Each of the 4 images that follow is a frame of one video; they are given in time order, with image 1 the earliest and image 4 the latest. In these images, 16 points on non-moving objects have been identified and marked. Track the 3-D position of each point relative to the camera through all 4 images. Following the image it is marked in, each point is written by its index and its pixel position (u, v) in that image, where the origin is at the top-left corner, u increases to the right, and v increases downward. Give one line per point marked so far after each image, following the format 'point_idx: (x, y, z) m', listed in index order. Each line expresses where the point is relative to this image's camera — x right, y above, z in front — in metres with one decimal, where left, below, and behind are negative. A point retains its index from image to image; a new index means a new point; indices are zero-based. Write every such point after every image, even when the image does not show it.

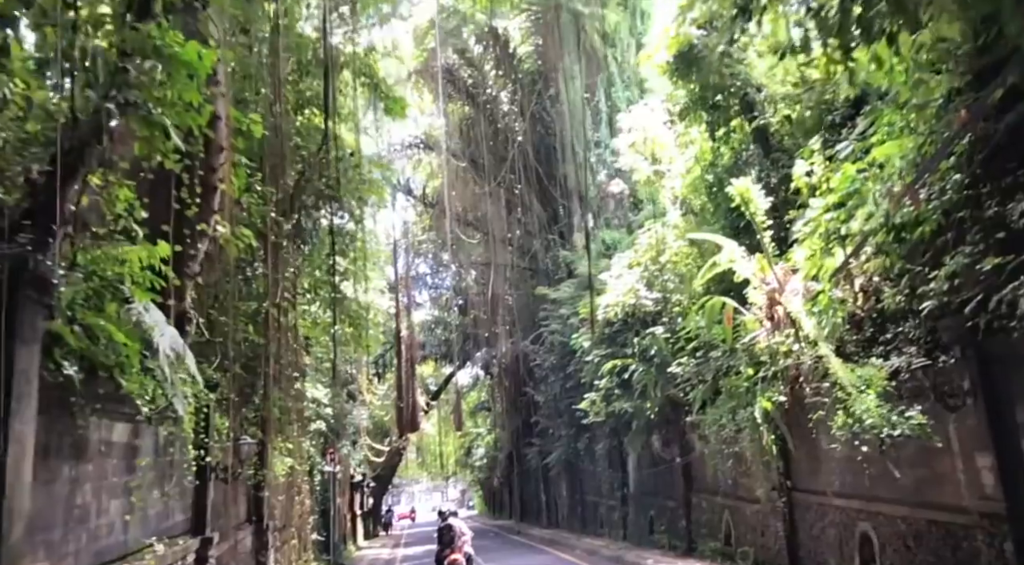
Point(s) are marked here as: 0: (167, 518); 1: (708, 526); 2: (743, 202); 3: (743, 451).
0: (-1.7, -1.2, +4.4) m
1: (+2.1, -2.6, +9.3) m
2: (+1.8, +0.6, +6.7) m
3: (+2.0, -1.4, +7.5) m
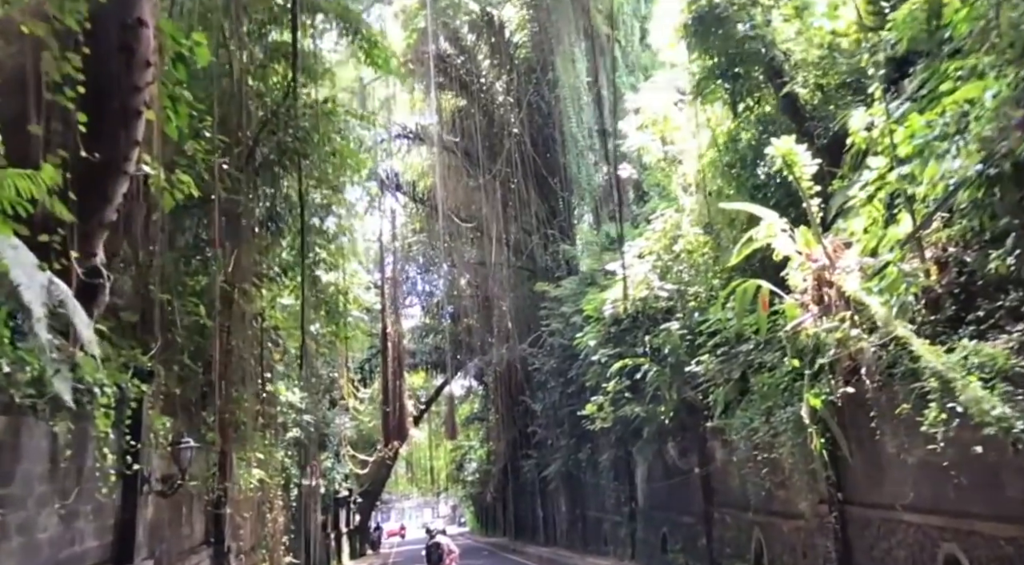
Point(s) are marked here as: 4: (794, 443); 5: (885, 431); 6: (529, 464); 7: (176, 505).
0: (-1.7, -1.0, +3.3) m
1: (+2.1, -2.5, +8.2) m
2: (+1.8, +0.8, +5.7) m
3: (+2.0, -1.3, +6.5) m
4: (+1.9, -1.1, +6.0) m
5: (+2.2, -0.9, +5.1) m
6: (+0.3, -3.6, +17.3) m
7: (-2.0, -1.3, +5.3) m
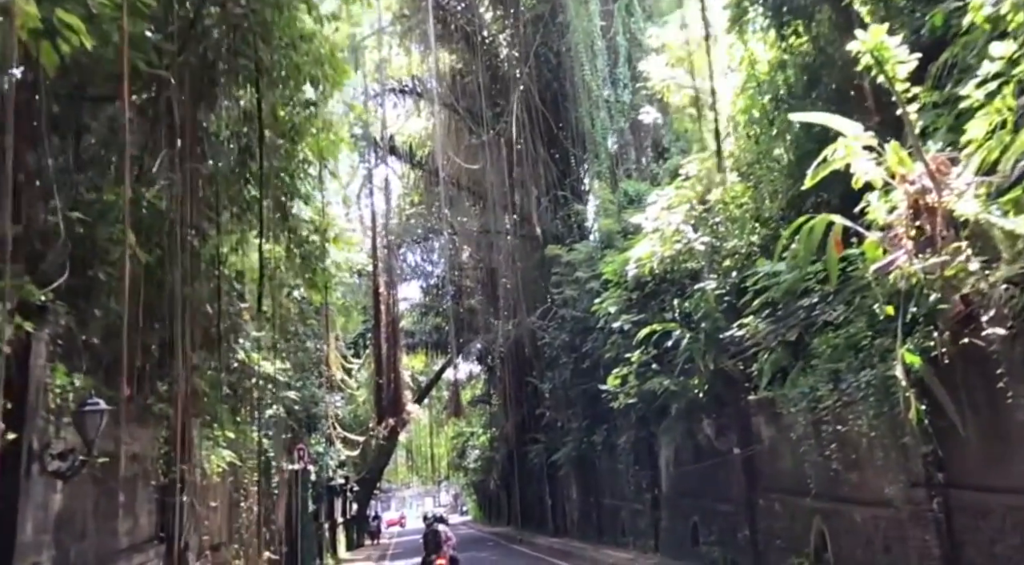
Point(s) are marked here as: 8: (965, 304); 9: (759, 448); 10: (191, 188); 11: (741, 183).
0: (-1.6, -0.7, +2.2) m
1: (+2.2, -2.1, +7.1) m
2: (+1.9, +1.1, +4.5) m
3: (+2.1, -0.9, +5.4) m
4: (+2.0, -0.7, +4.8) m
5: (+2.3, -0.5, +4.0) m
6: (+0.5, -3.1, +16.2) m
7: (-1.9, -1.0, +4.1) m
8: (+2.2, -0.1, +4.2) m
9: (+2.2, -1.5, +8.0) m
10: (-1.6, +0.5, +4.4) m
11: (+2.0, +0.9, +7.7) m
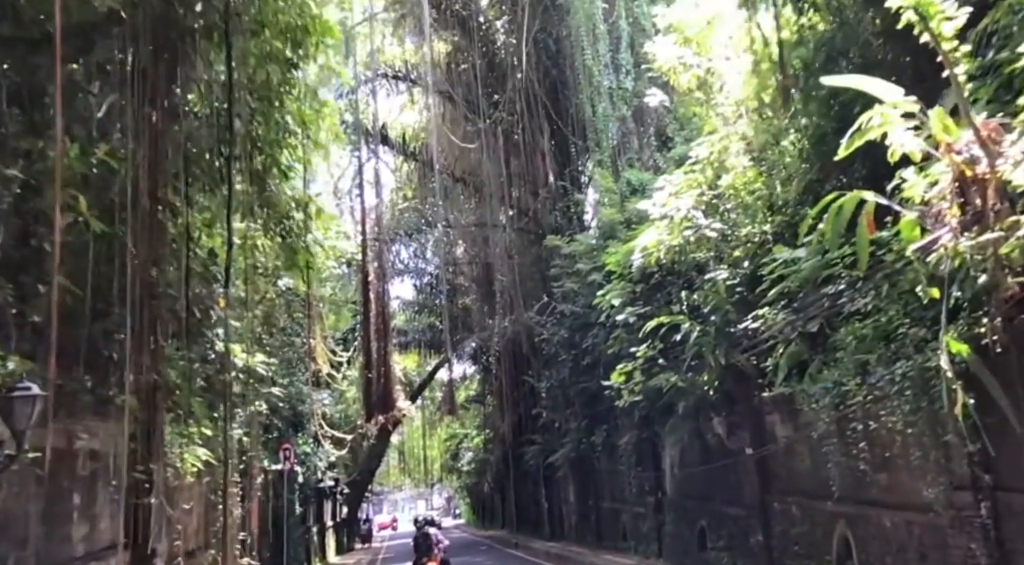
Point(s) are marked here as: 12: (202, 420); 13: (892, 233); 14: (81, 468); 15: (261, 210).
0: (-1.5, -0.6, +1.7) m
1: (+2.2, -2.0, +6.6) m
2: (+1.9, +1.2, +4.1) m
3: (+2.1, -0.8, +4.9) m
4: (+2.0, -0.6, +4.4) m
5: (+2.3, -0.4, +3.5) m
6: (+0.4, -3.0, +15.8) m
7: (-1.9, -0.9, +3.7) m
8: (+2.2, 0.0, +3.8) m
9: (+2.2, -1.4, +7.5) m
10: (-1.6, +0.6, +4.0) m
11: (+2.0, +1.0, +7.3) m
12: (-2.0, -0.9, +5.6) m
13: (+2.1, +0.3, +4.7) m
14: (-1.9, -0.9, +4.1) m
15: (-1.5, +0.5, +5.2) m
